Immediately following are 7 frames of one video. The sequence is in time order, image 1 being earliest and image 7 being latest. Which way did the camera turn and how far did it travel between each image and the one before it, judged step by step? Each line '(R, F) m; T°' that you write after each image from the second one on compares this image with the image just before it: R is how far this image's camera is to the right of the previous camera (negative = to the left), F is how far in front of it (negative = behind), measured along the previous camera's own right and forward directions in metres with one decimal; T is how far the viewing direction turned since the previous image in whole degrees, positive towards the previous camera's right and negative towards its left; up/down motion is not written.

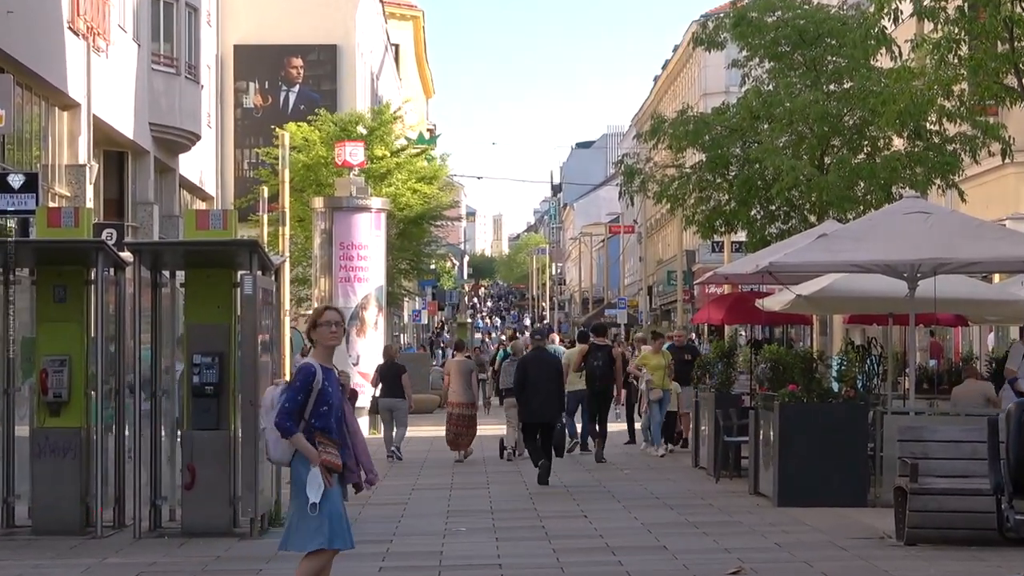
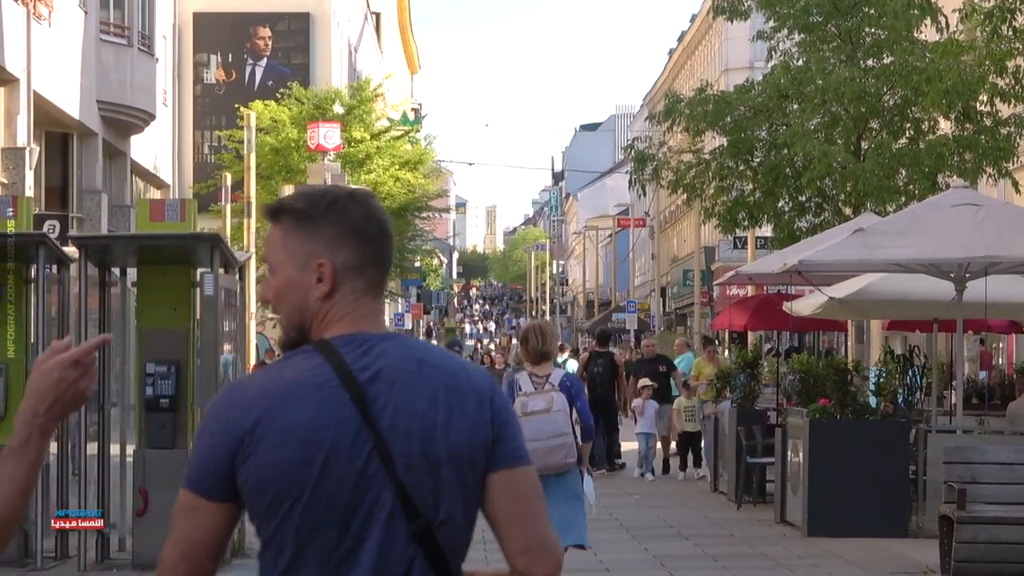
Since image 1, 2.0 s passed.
(+0.2, +2.0) m; 0°
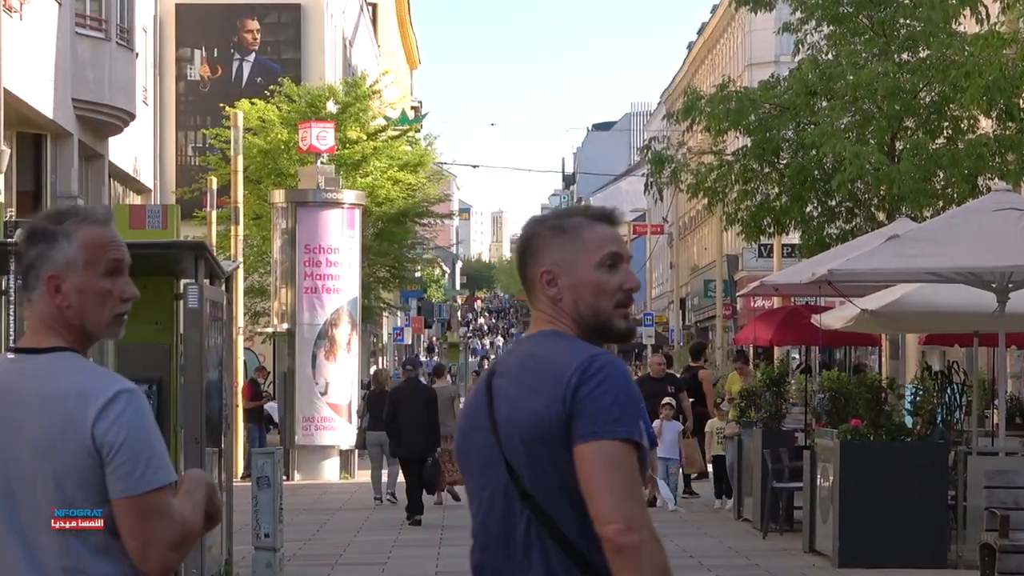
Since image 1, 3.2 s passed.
(0.0, +1.1) m; 0°
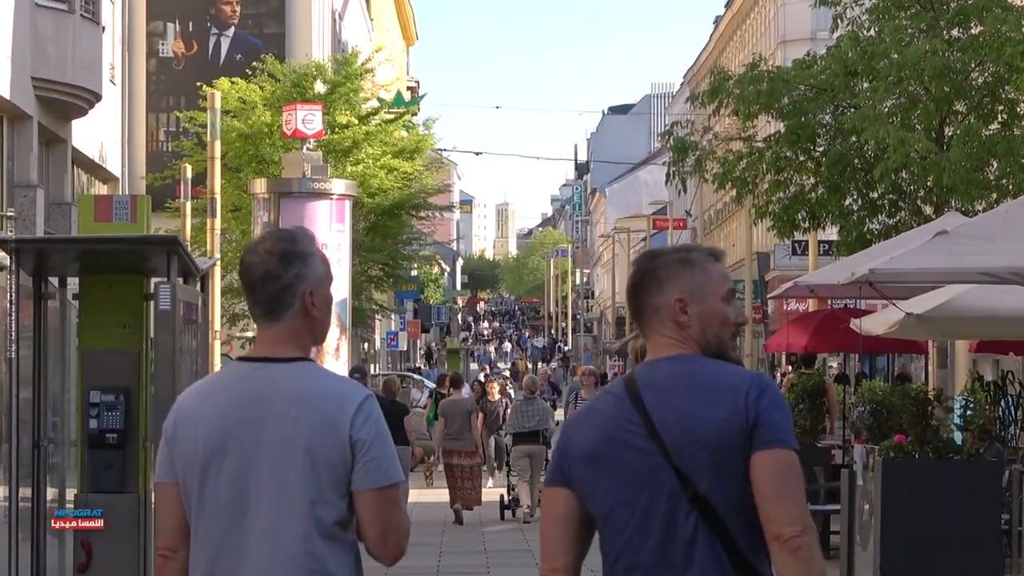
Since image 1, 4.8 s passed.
(0.0, +1.4) m; 0°
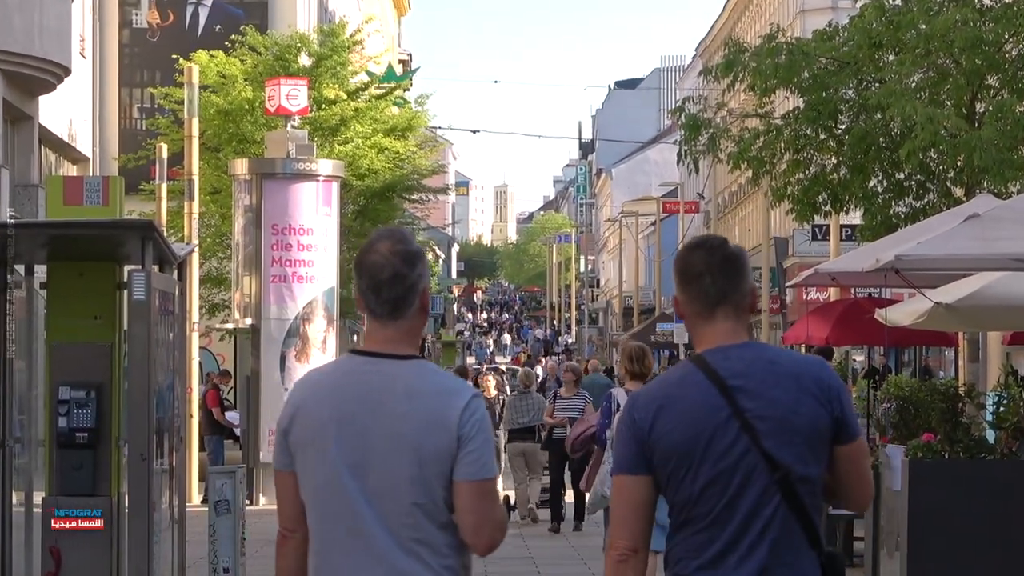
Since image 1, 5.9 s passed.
(+0.1, +0.9) m; 0°
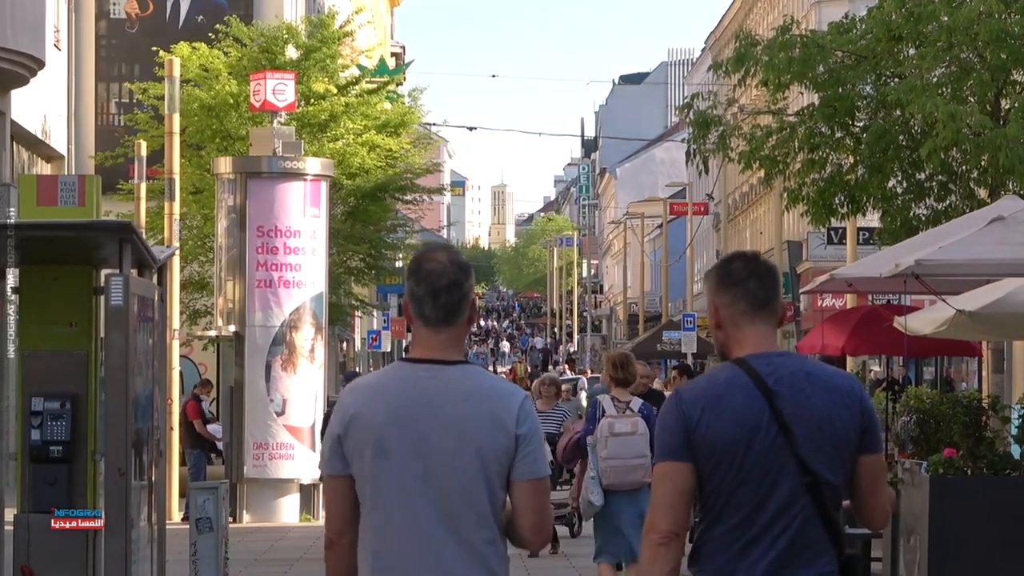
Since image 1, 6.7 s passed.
(0.0, +0.6) m; 0°
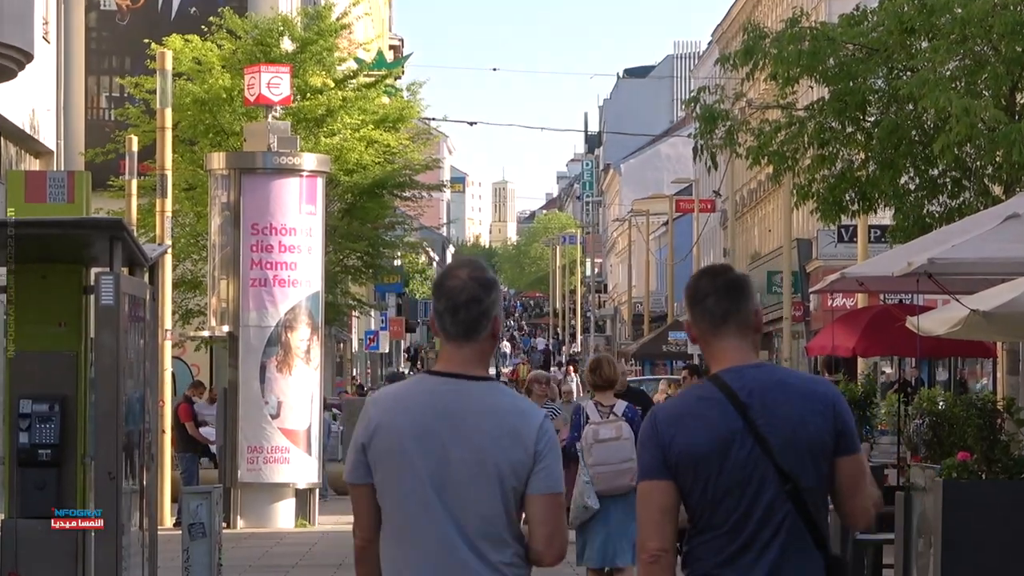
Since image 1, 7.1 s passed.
(0.0, +0.3) m; 0°
